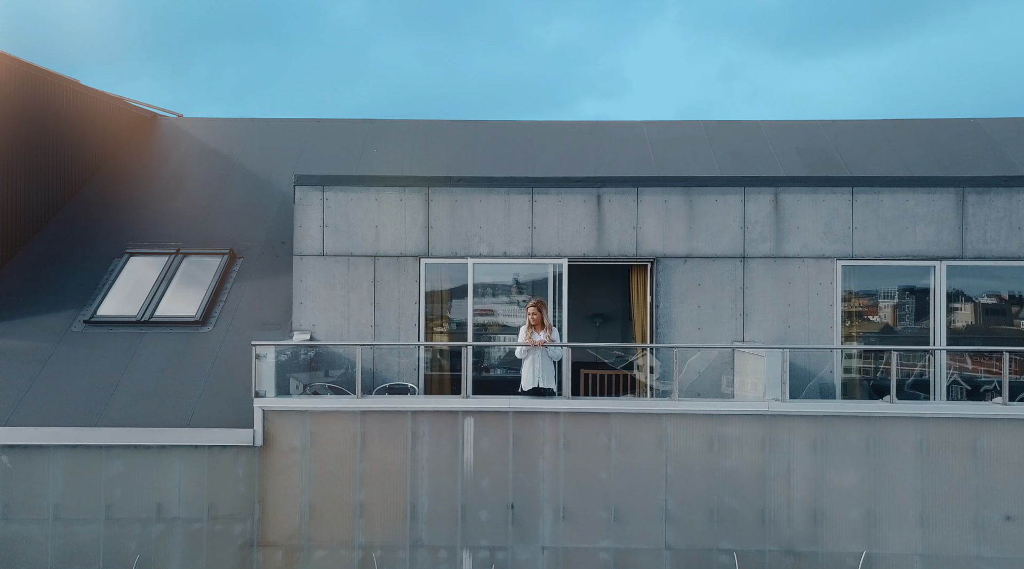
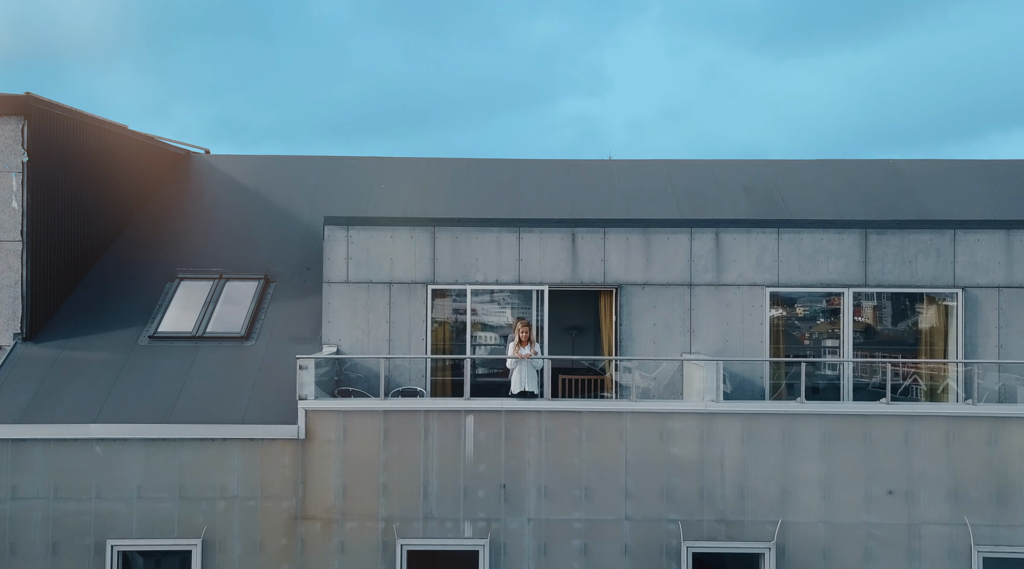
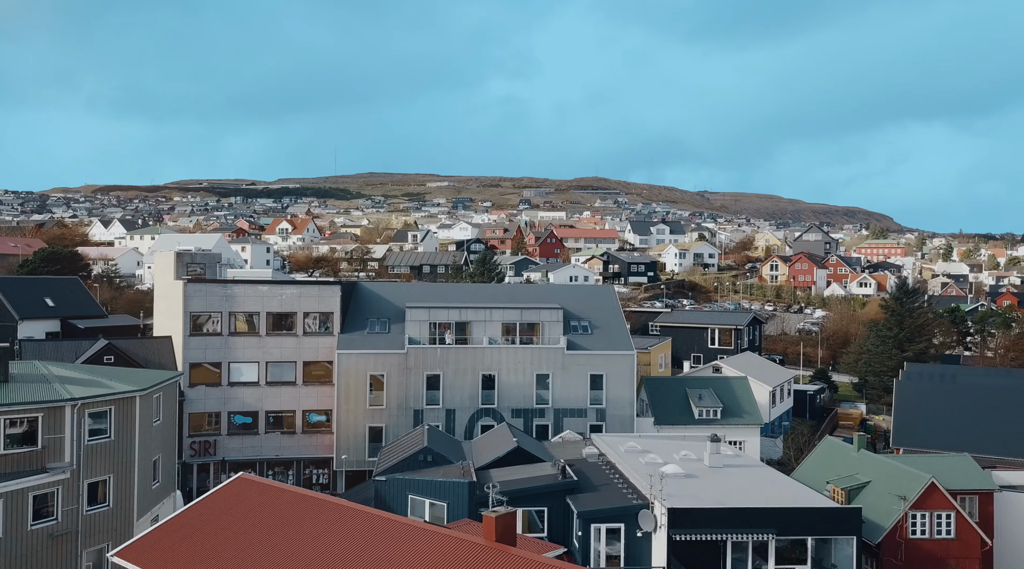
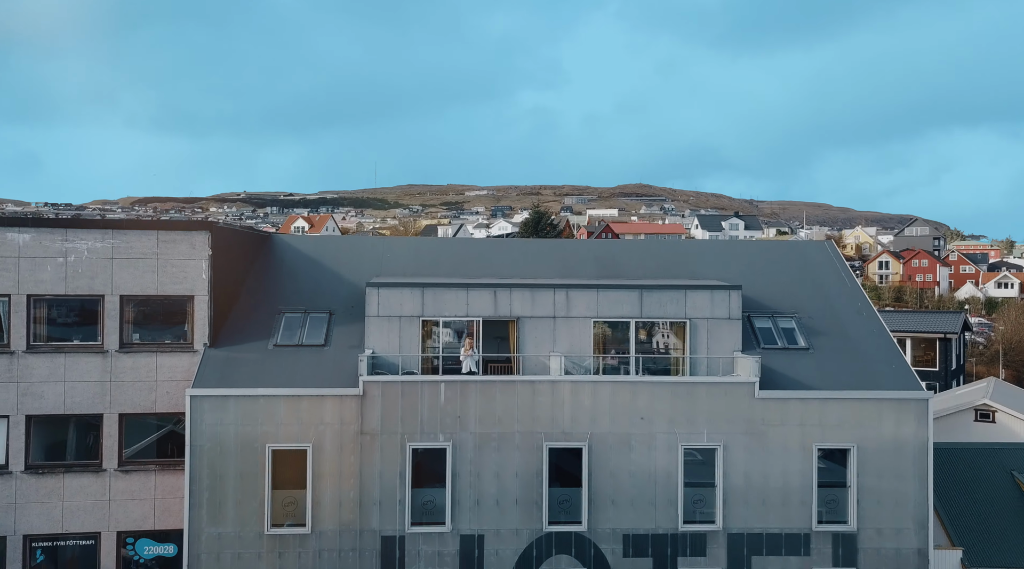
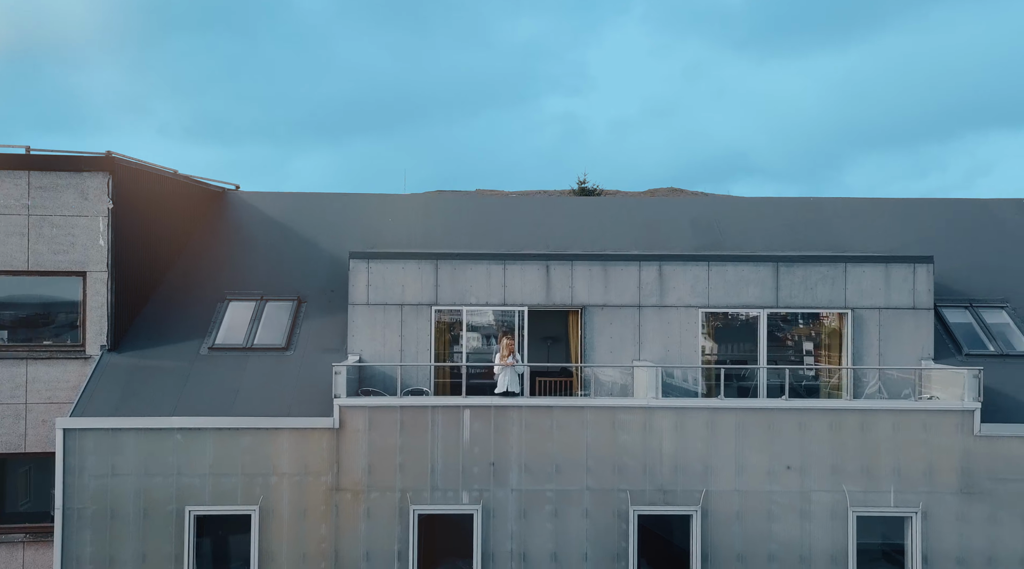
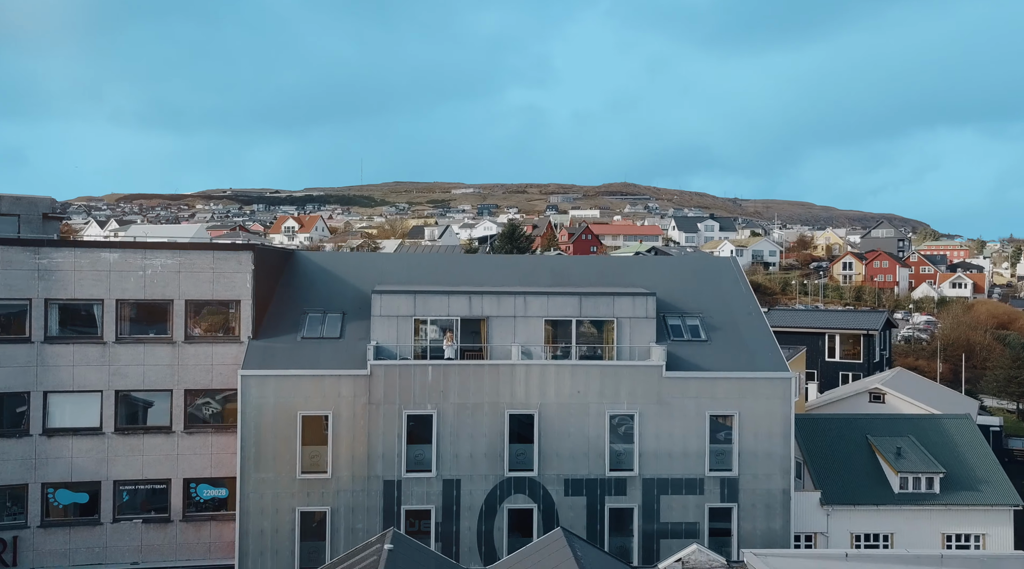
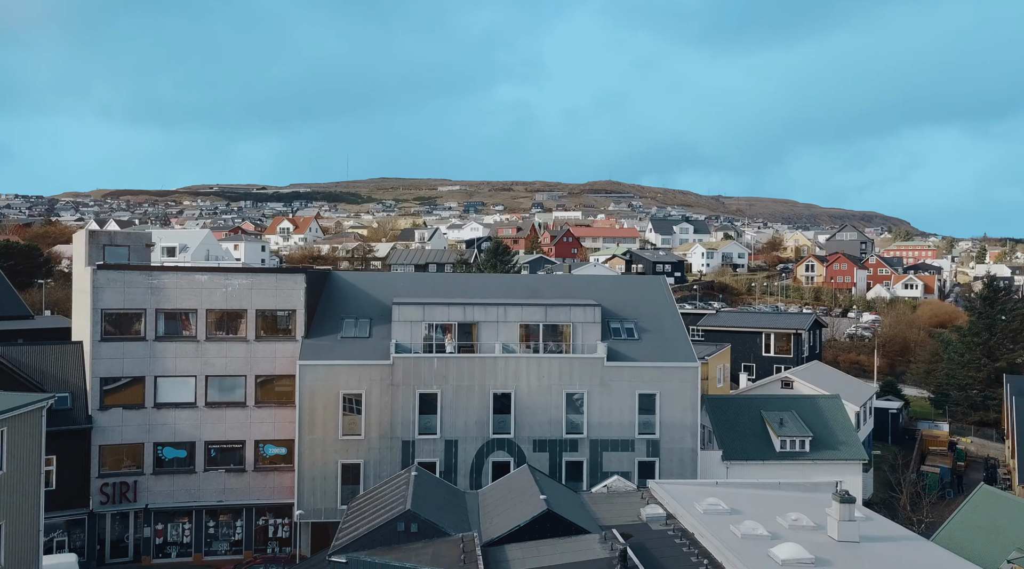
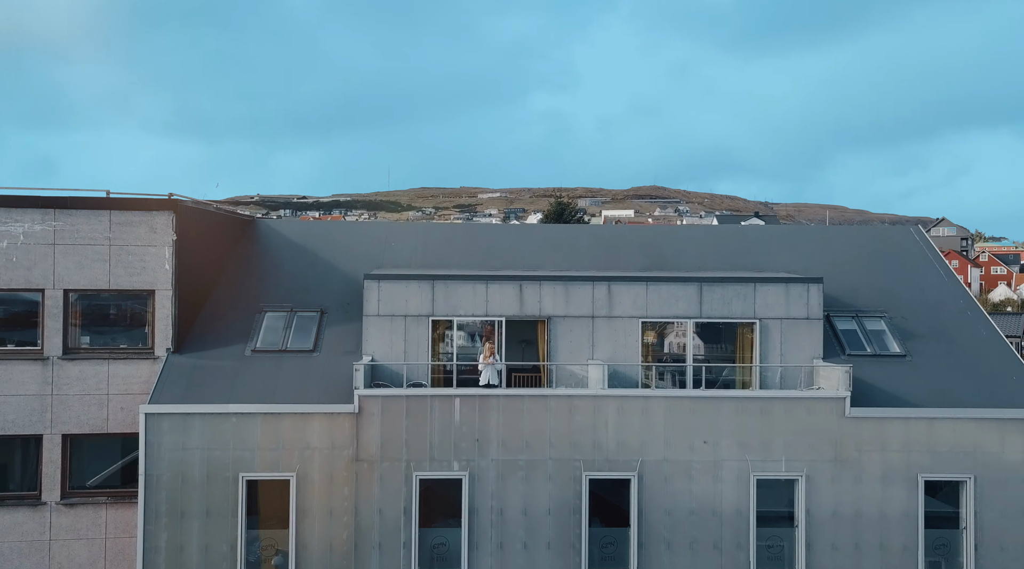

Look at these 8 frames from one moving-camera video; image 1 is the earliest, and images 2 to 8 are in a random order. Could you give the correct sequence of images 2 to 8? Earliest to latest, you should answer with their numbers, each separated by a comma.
2, 5, 8, 4, 6, 7, 3
